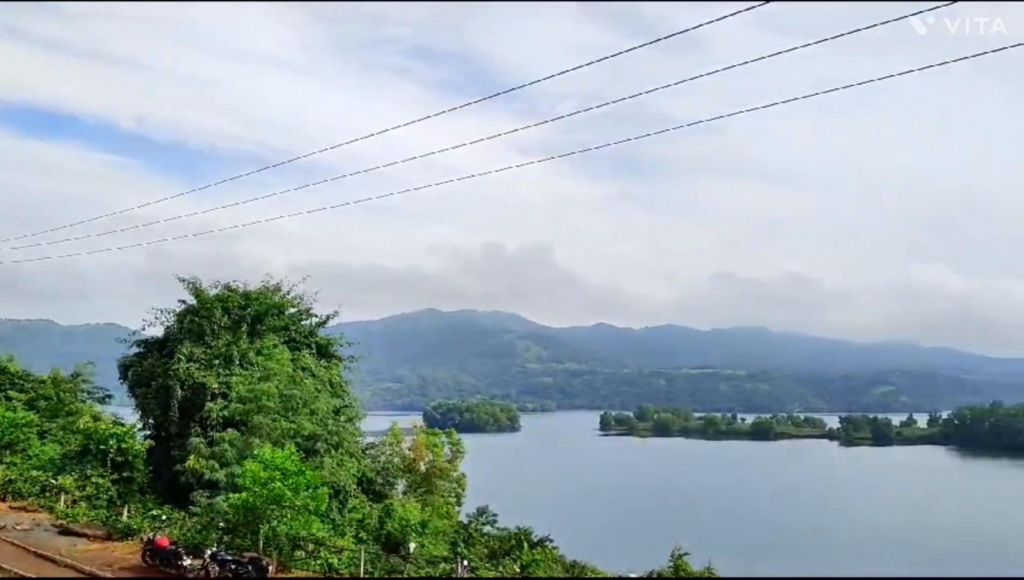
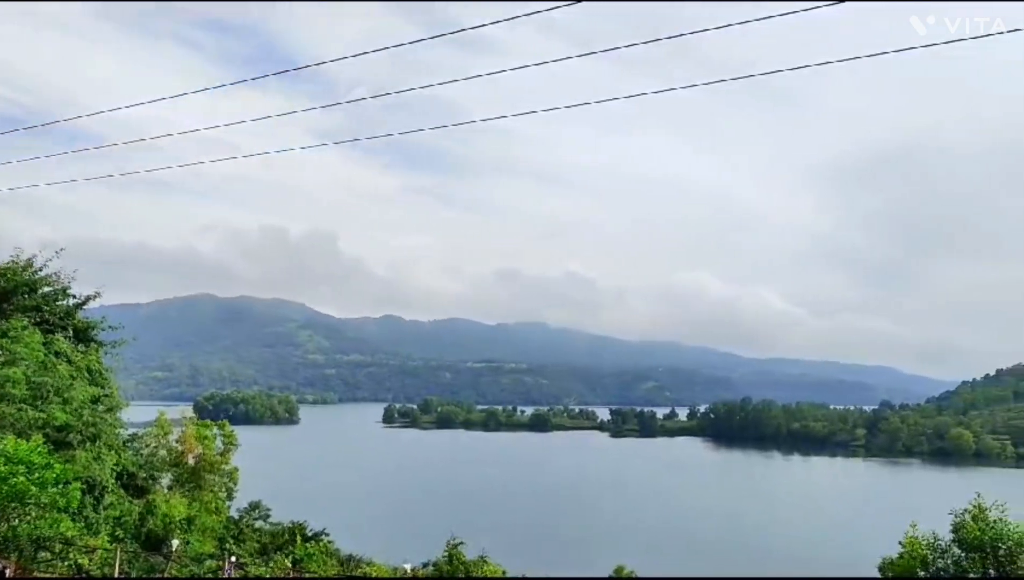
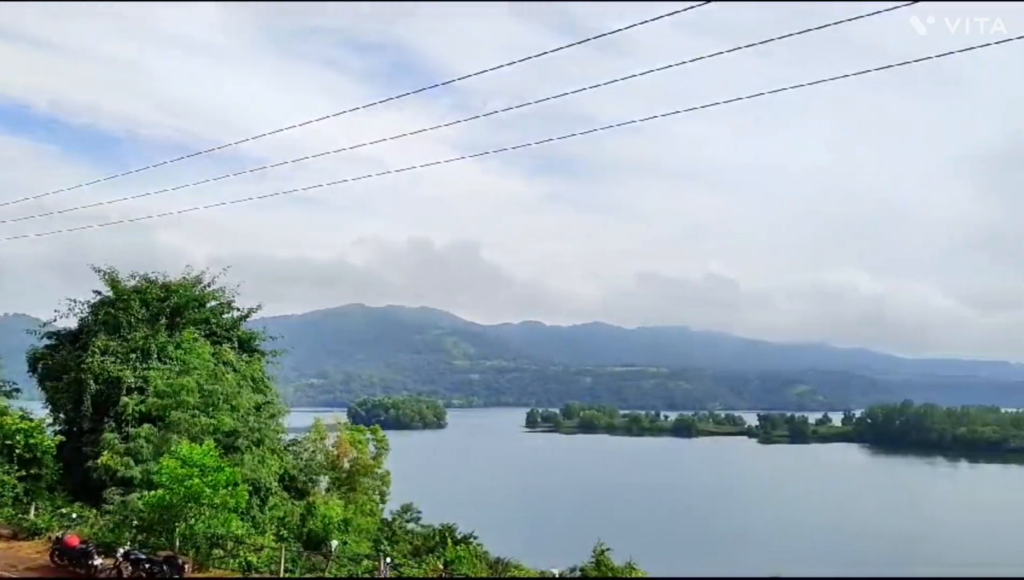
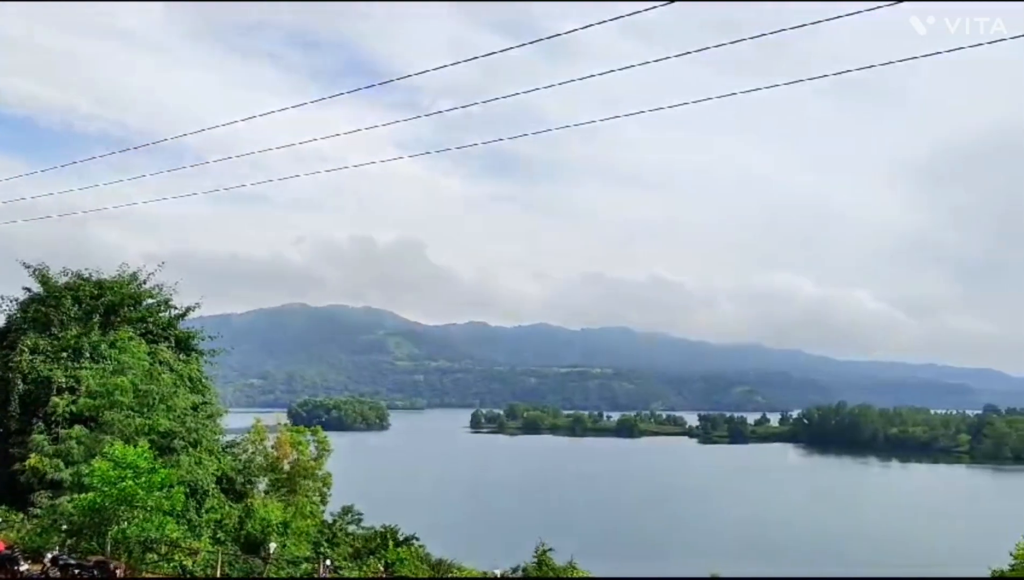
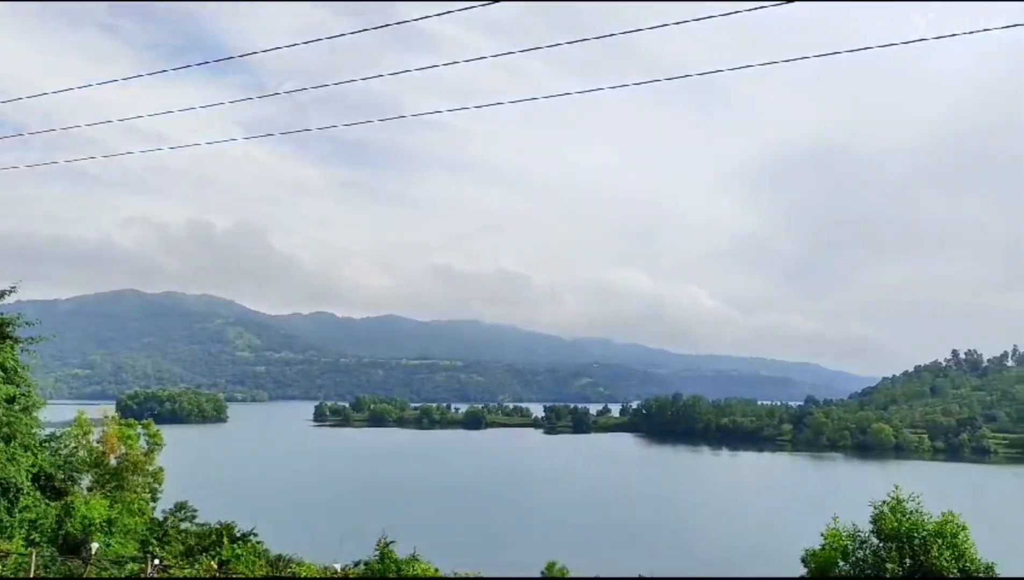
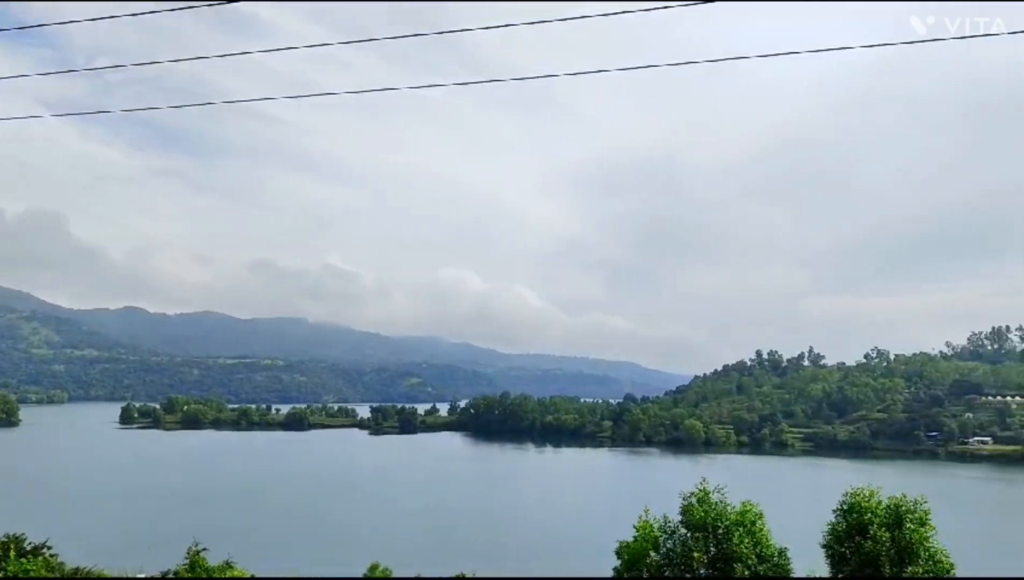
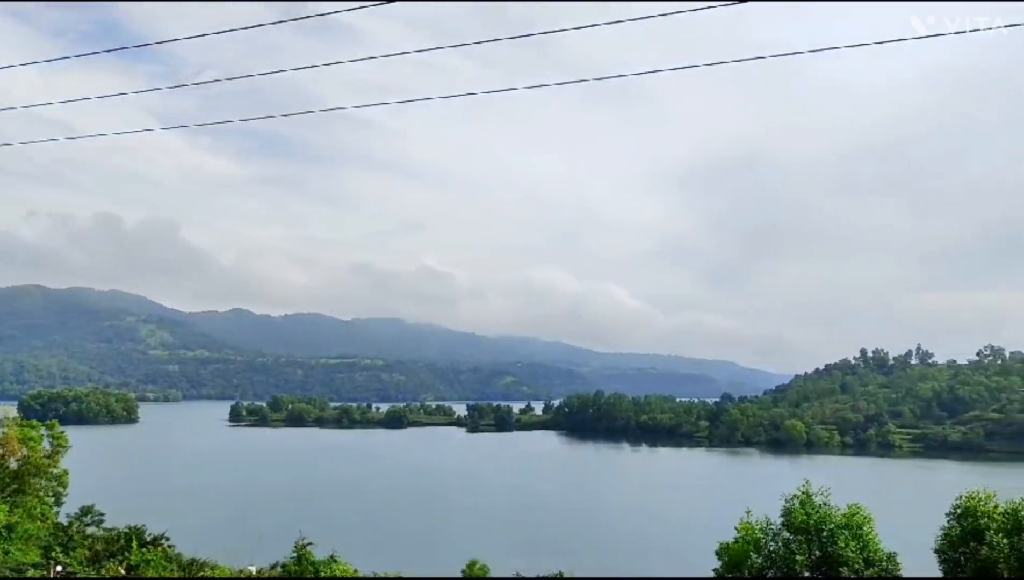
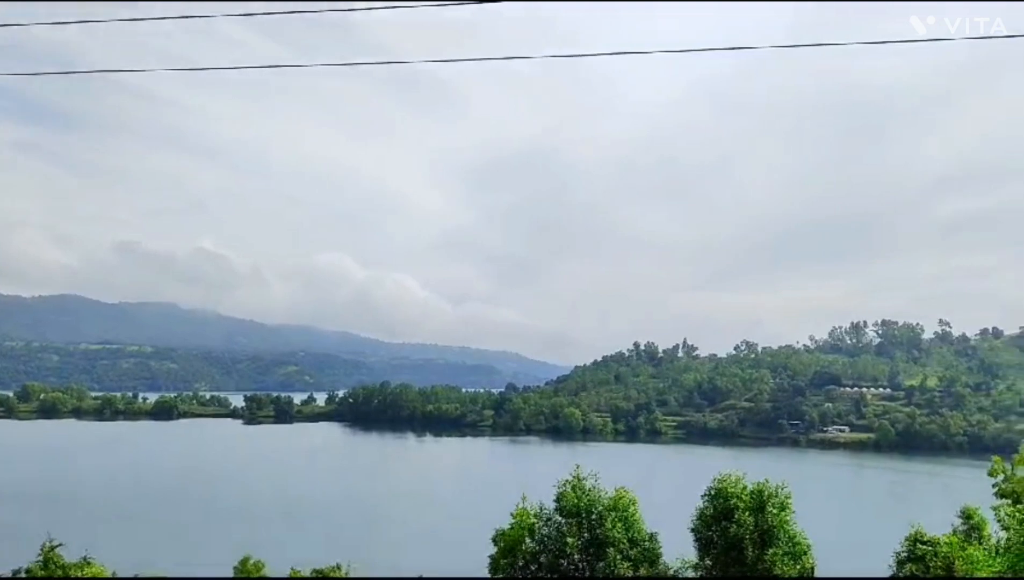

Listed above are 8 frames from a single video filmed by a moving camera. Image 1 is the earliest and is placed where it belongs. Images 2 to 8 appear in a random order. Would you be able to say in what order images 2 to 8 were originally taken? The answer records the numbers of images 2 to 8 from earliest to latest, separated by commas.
3, 4, 2, 5, 7, 6, 8
